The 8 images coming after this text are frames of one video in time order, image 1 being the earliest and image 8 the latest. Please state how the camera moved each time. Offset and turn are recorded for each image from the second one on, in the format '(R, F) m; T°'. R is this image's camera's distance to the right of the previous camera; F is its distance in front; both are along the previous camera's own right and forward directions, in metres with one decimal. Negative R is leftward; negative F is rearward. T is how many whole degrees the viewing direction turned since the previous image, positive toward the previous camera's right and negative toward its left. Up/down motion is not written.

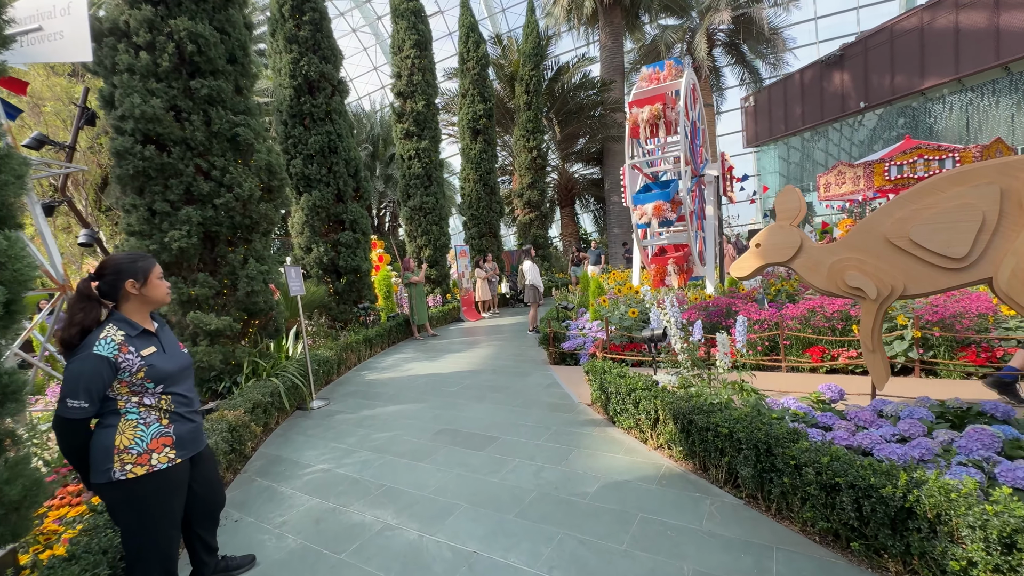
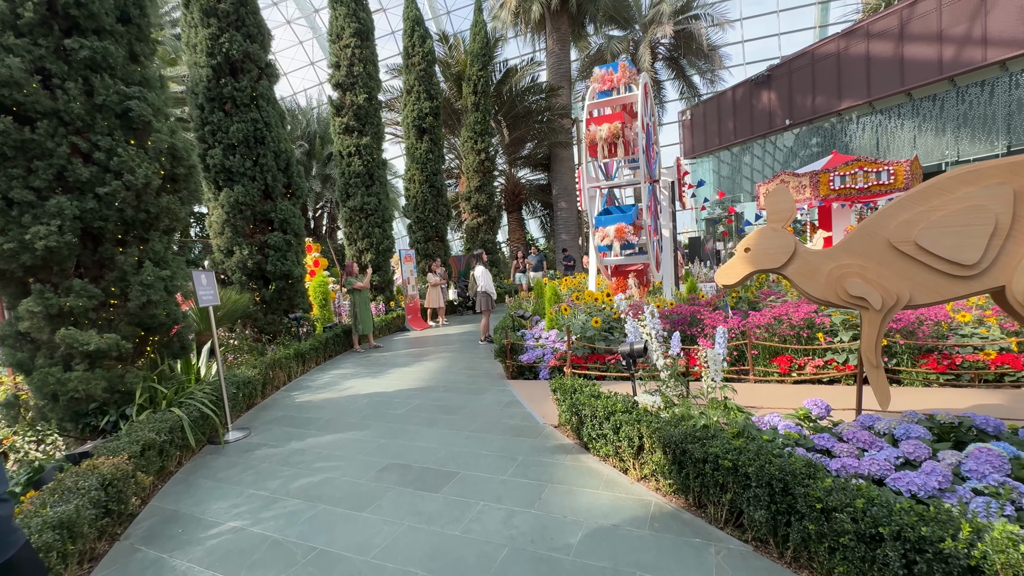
(-0.1, +0.6) m; +7°
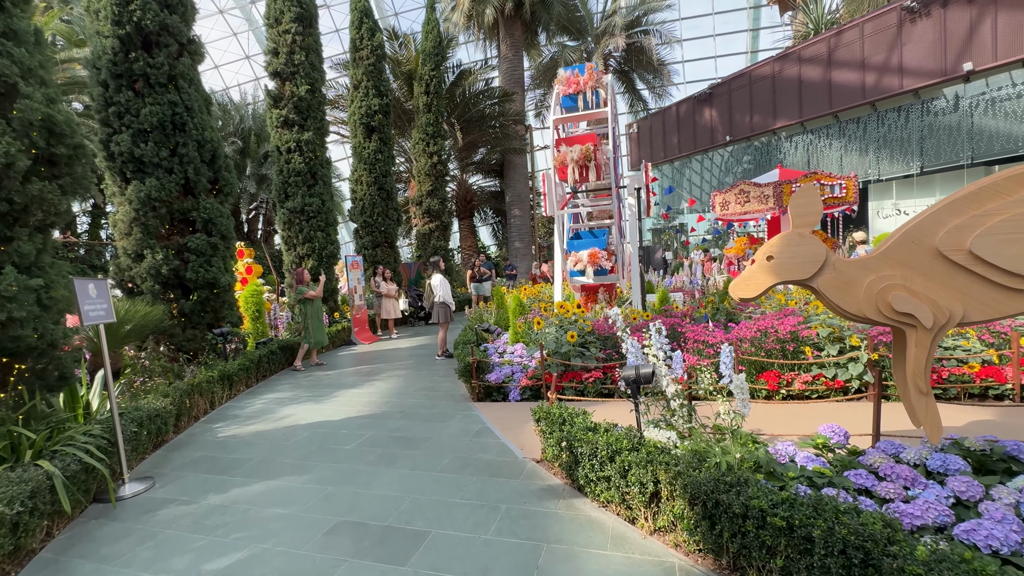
(-0.2, +0.6) m; +7°
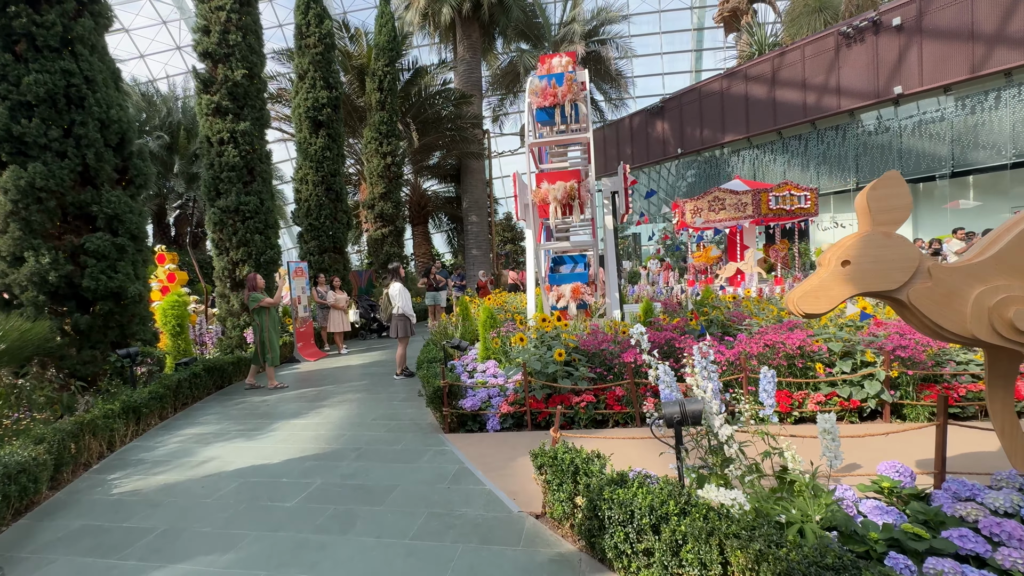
(-0.3, +0.8) m; +6°
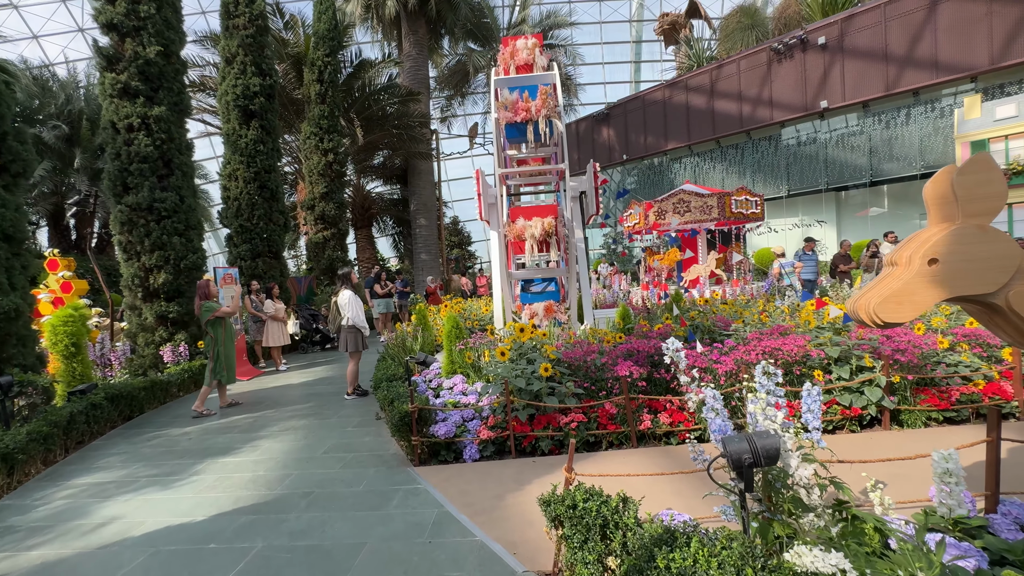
(-0.3, +0.6) m; +7°
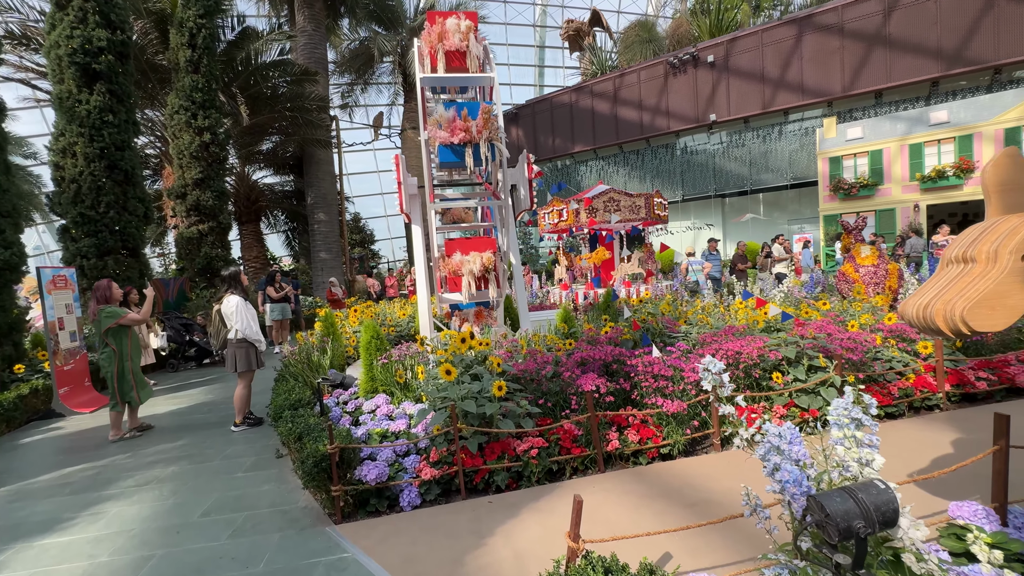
(-0.3, +0.7) m; +12°
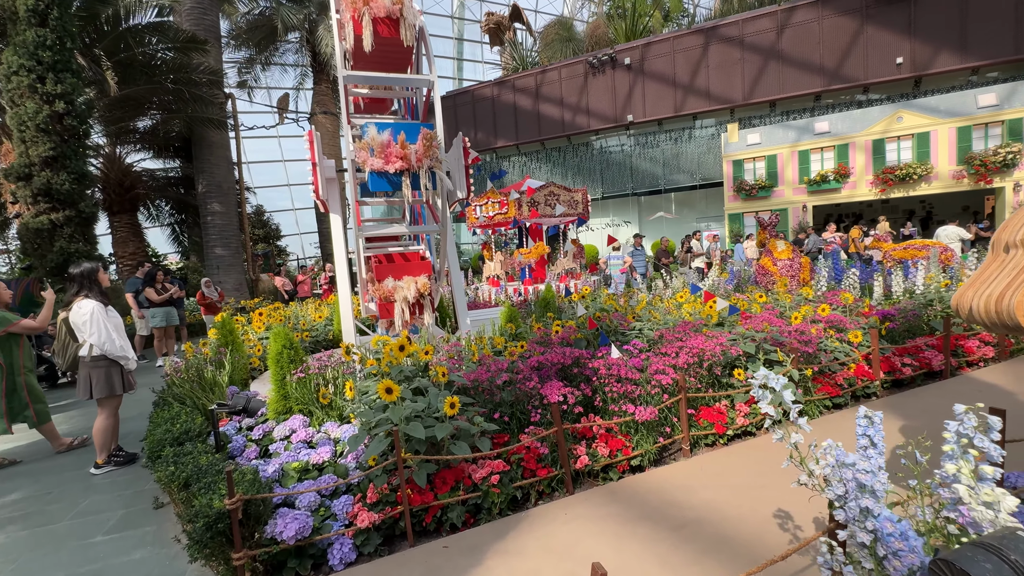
(-0.2, +0.6) m; +10°
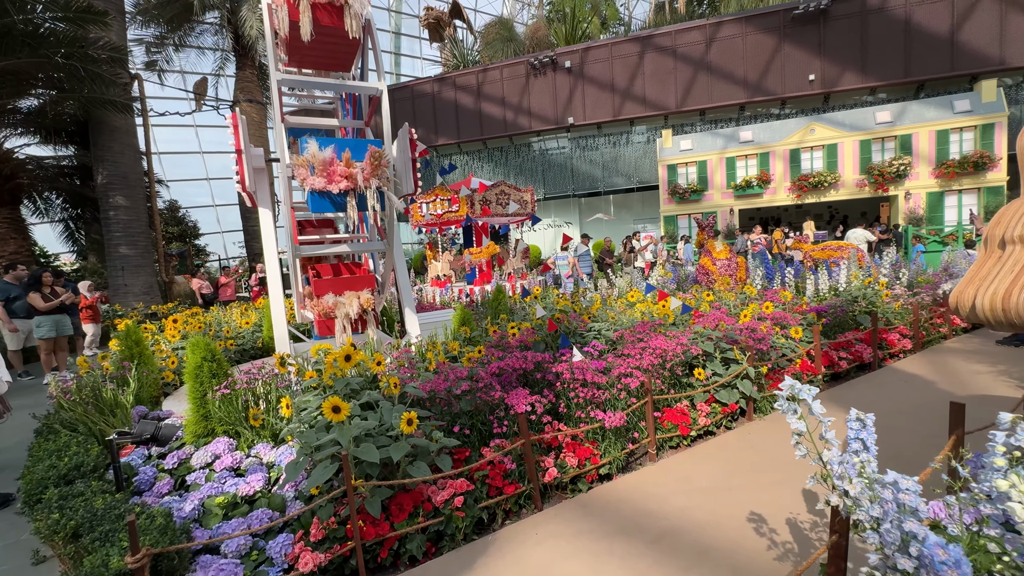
(-0.1, +0.3) m; +8°
